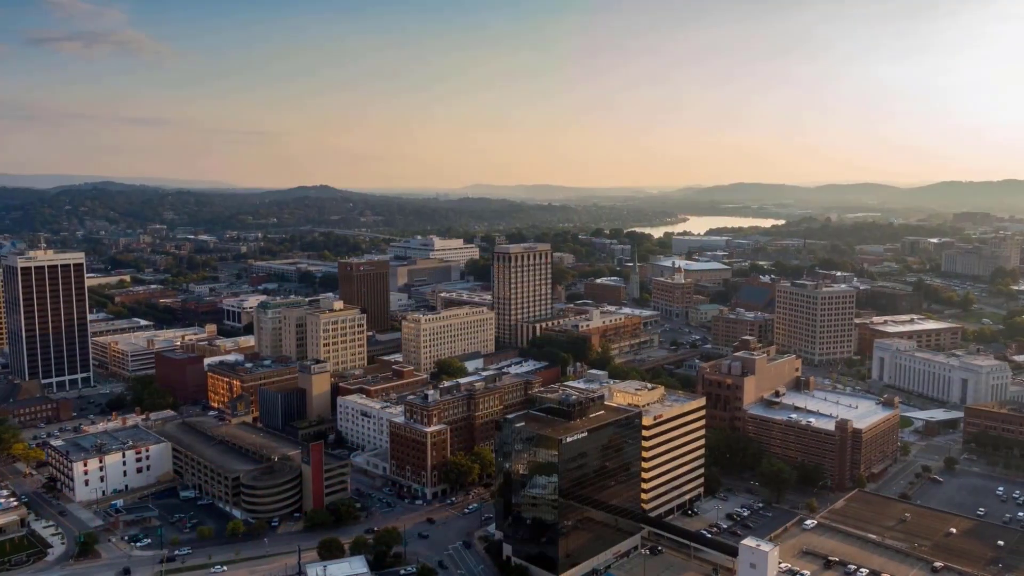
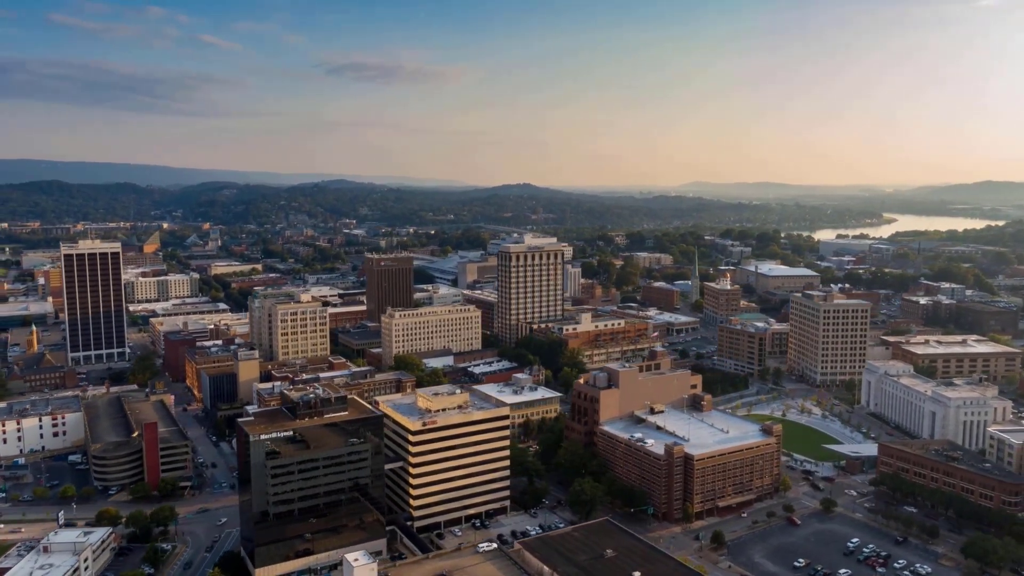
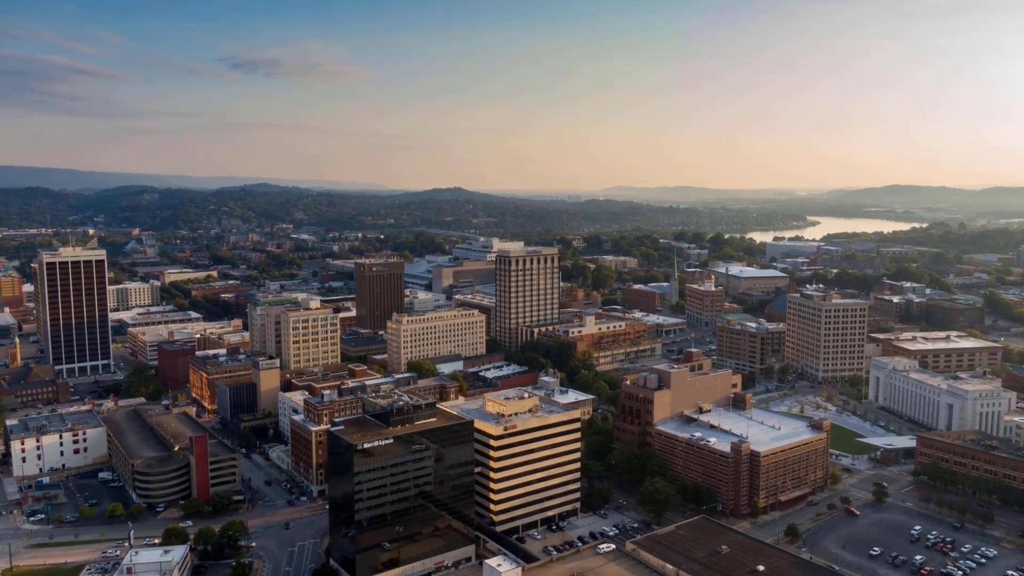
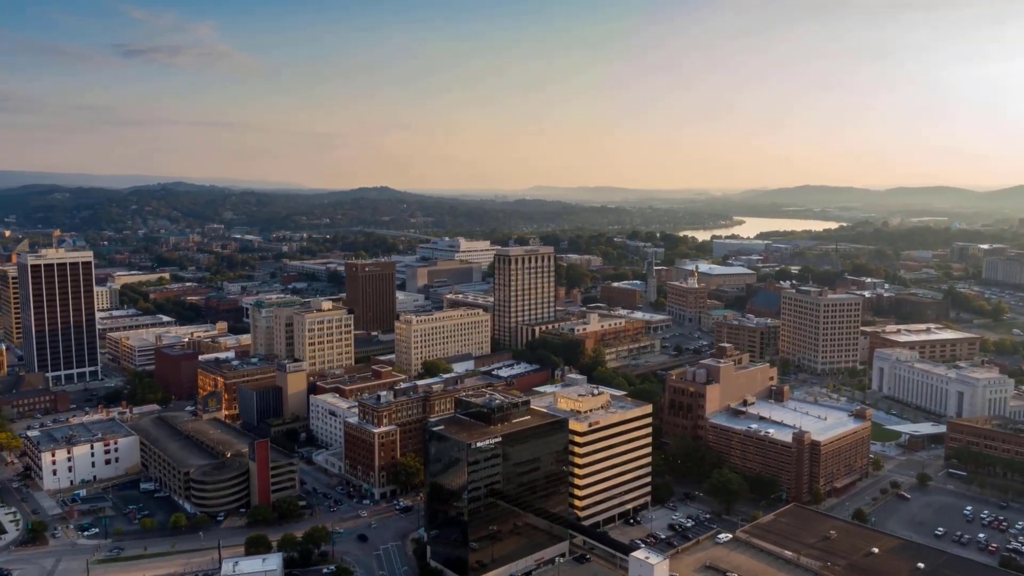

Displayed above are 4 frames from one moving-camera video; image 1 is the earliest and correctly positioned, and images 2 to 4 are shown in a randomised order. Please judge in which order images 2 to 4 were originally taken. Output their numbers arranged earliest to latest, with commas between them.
4, 3, 2
